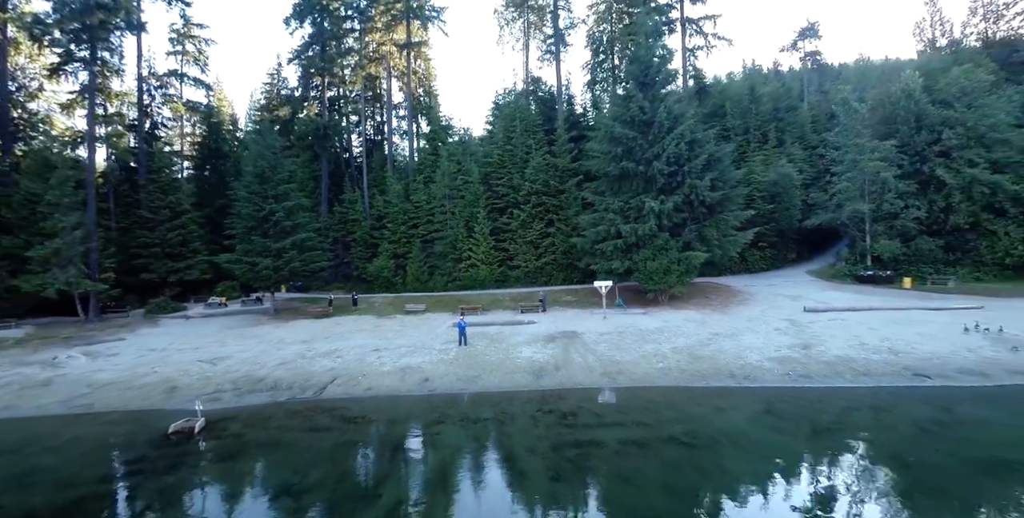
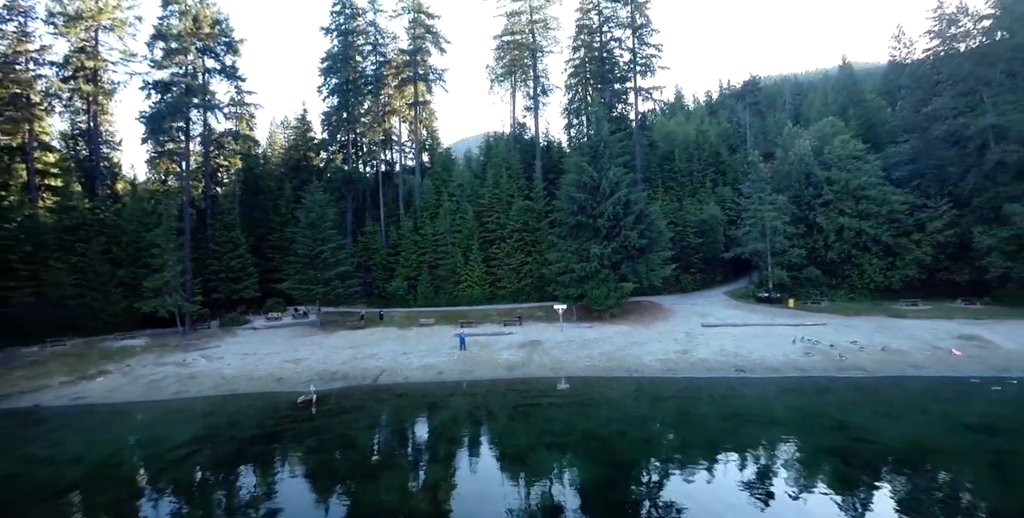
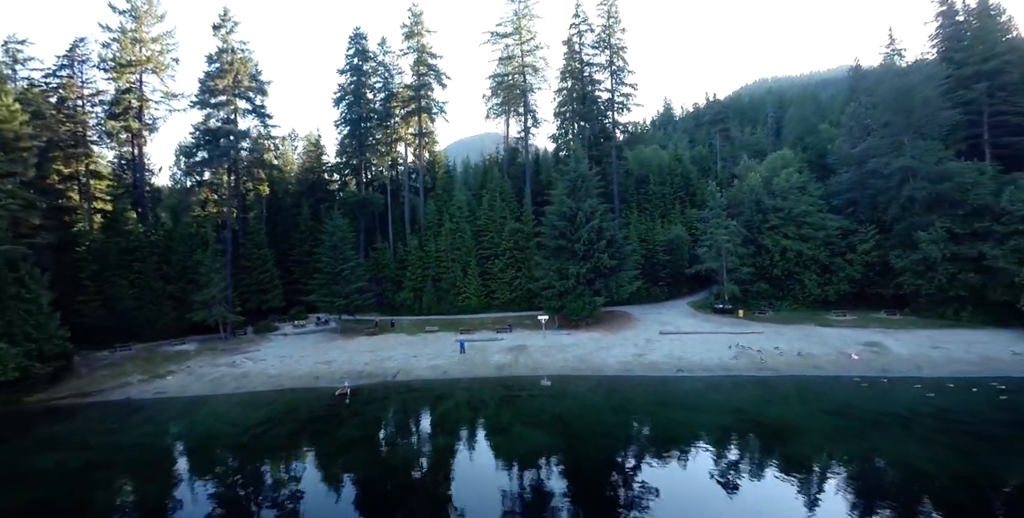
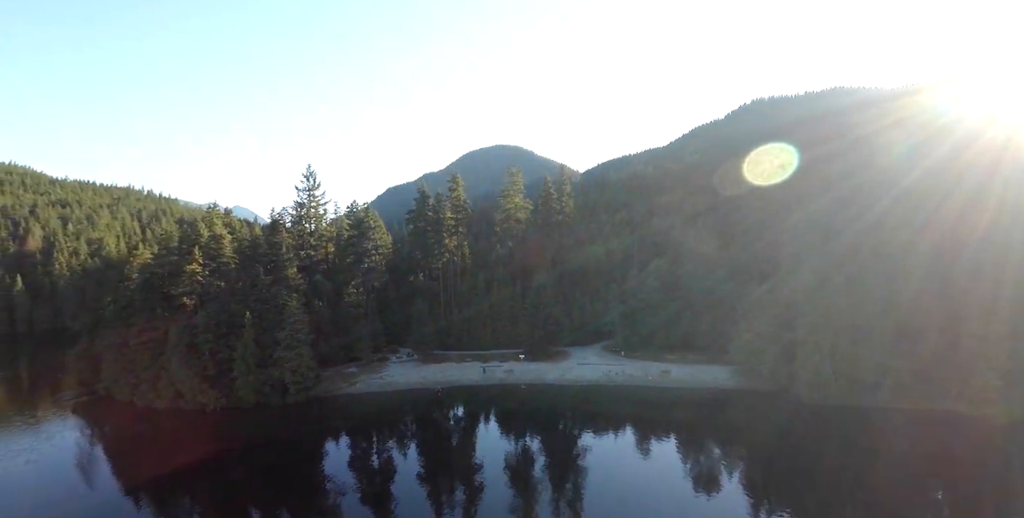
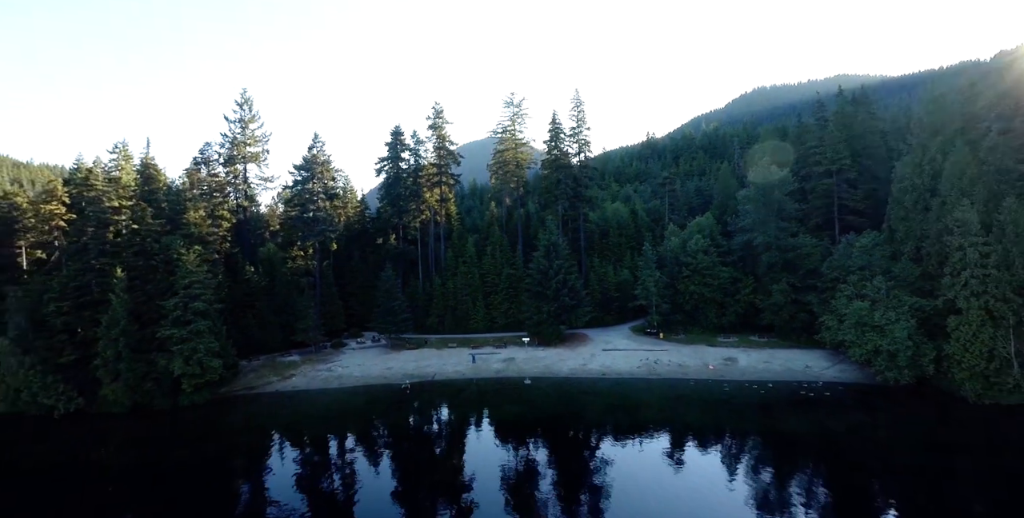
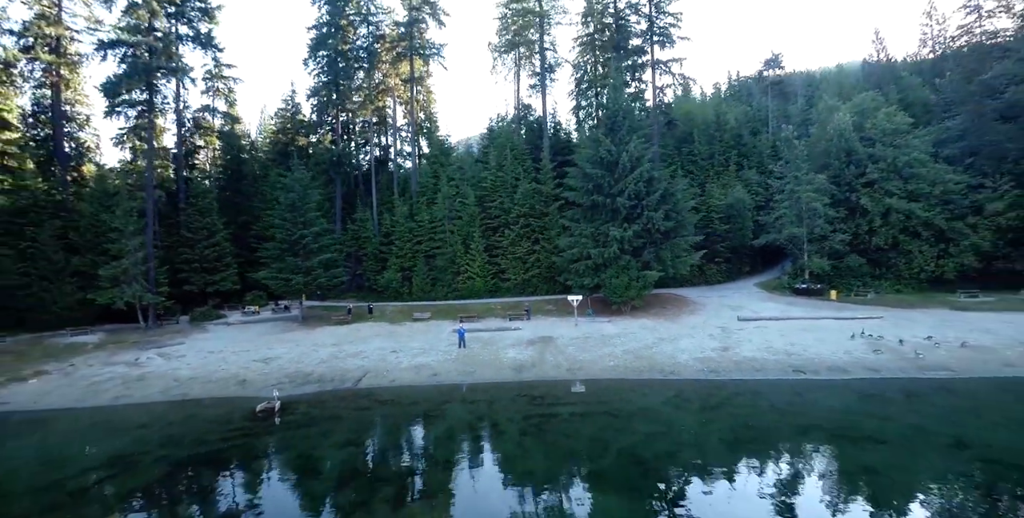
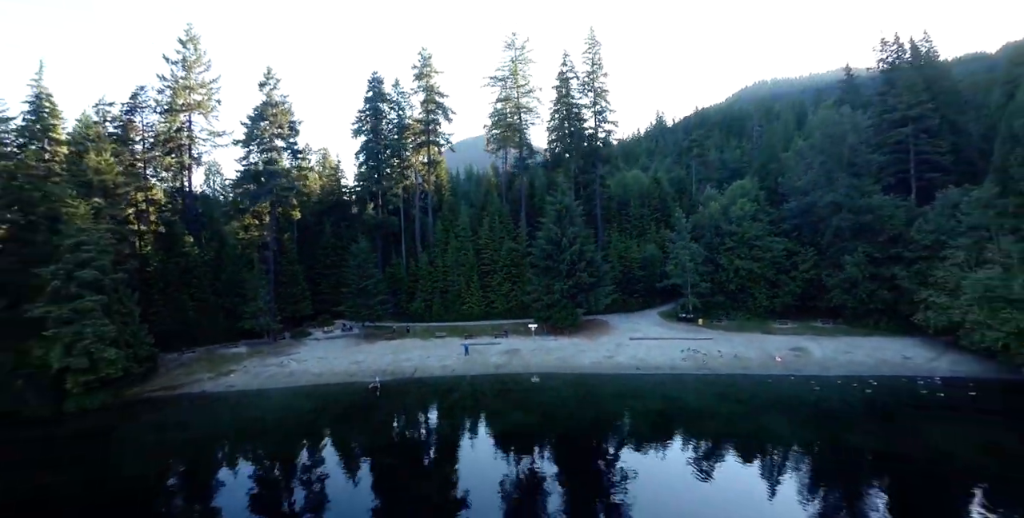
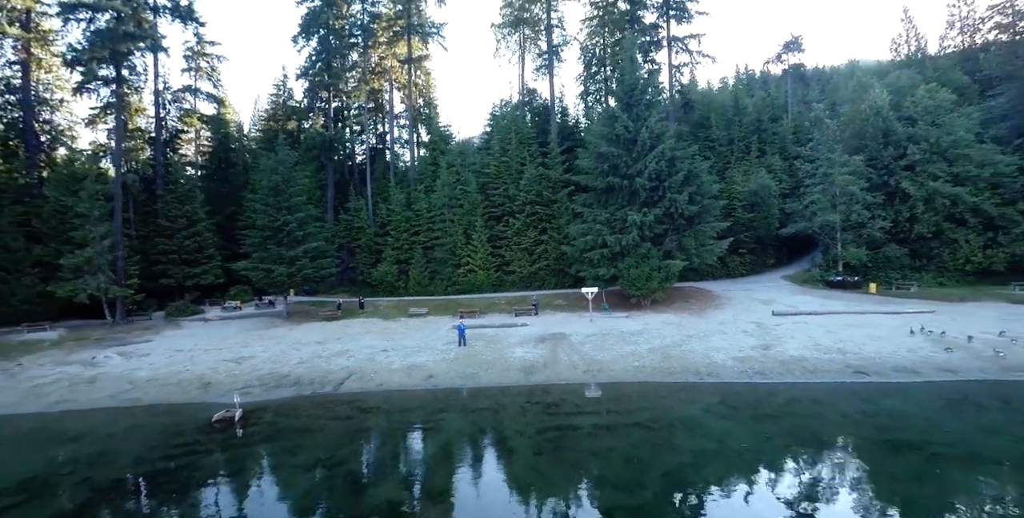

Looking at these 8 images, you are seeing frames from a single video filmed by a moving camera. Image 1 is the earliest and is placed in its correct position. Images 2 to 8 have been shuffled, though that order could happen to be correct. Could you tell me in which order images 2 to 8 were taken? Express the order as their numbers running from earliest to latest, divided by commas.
8, 6, 2, 3, 7, 5, 4
